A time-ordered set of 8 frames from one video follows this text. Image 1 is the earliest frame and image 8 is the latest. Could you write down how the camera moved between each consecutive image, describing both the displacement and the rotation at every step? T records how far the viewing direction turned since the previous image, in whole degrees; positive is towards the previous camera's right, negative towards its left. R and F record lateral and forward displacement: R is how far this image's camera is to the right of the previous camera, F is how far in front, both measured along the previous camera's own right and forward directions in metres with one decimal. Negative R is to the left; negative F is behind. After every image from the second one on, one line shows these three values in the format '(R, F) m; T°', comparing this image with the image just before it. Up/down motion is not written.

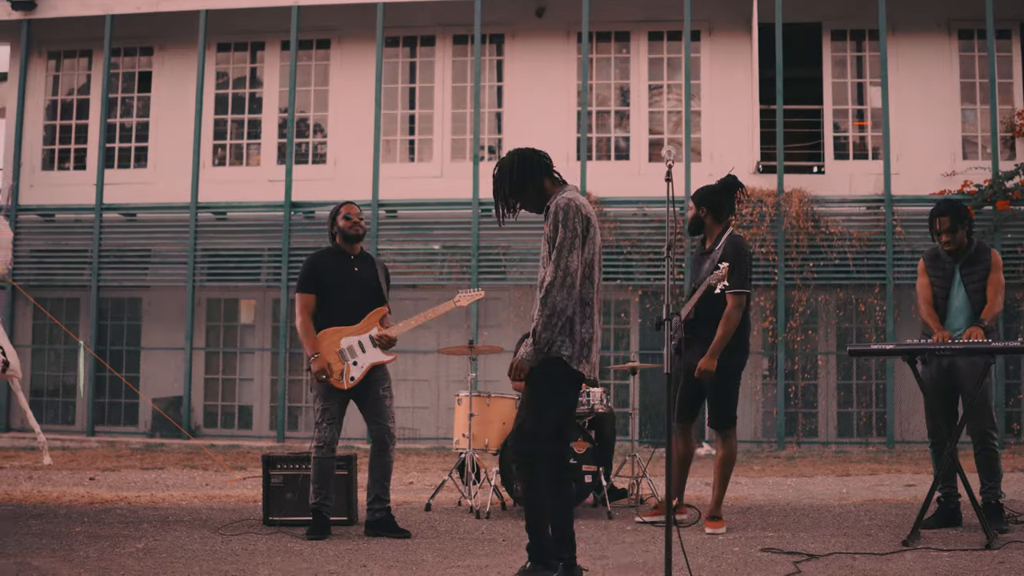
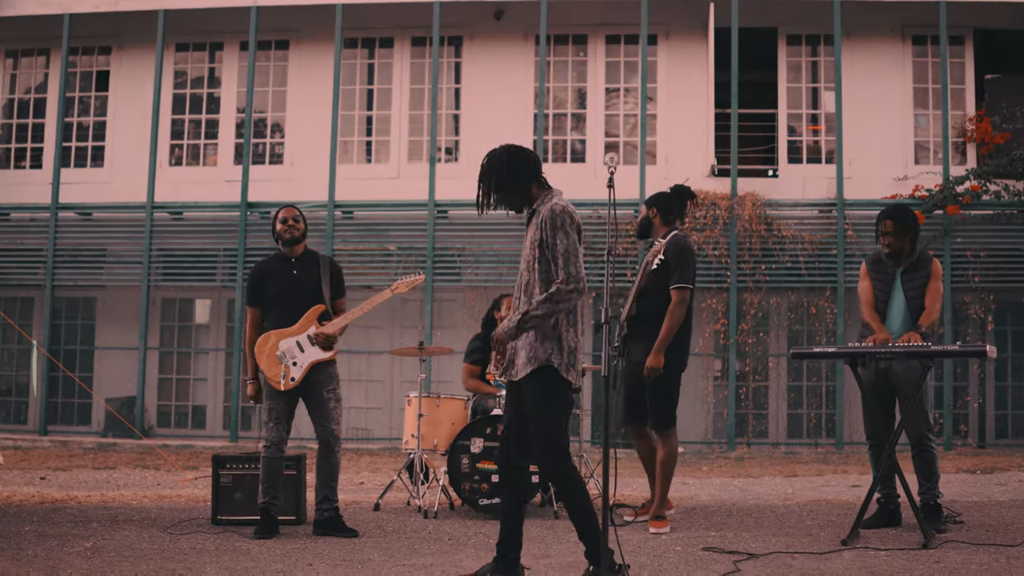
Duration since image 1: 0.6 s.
(+0.1, -0.1) m; +1°
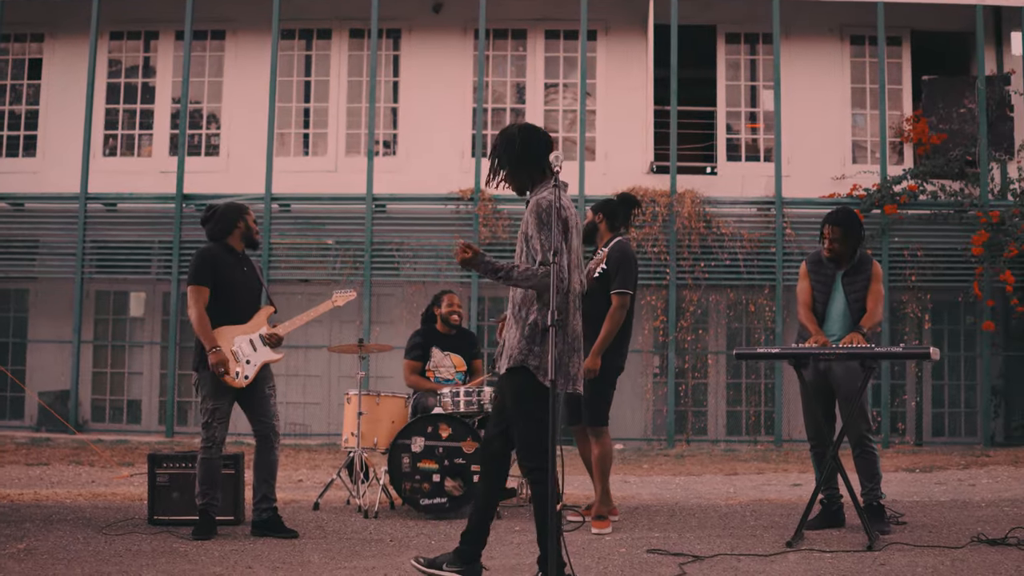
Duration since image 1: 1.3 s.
(0.0, +0.1) m; +2°
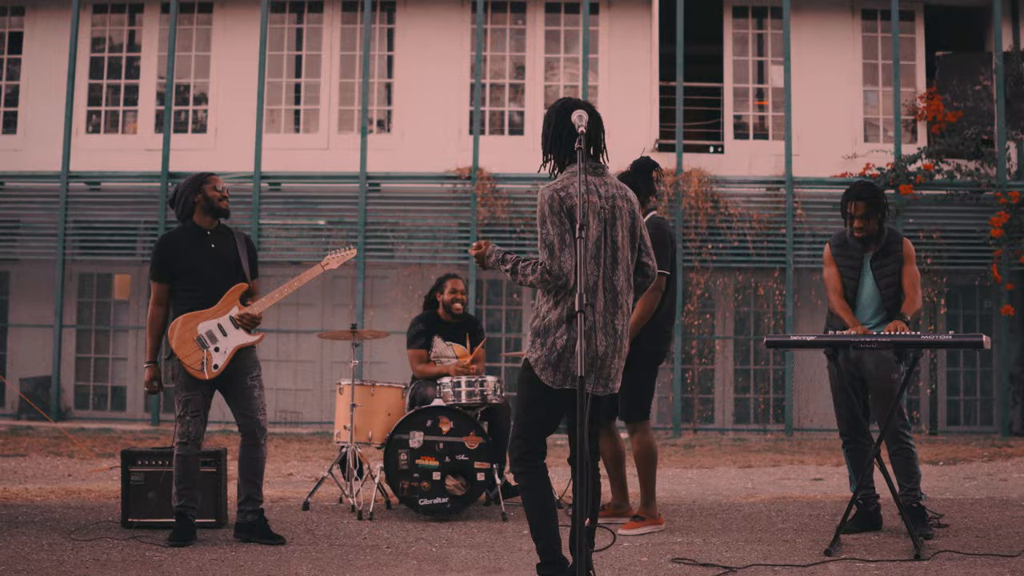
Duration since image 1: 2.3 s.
(-0.1, +0.6) m; 0°
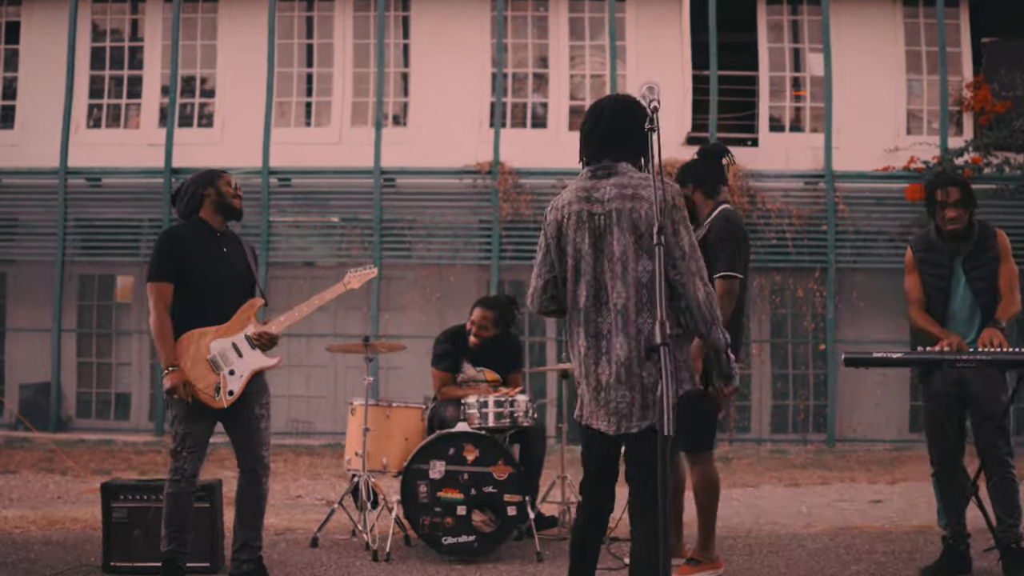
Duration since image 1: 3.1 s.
(-0.1, +0.8) m; -1°
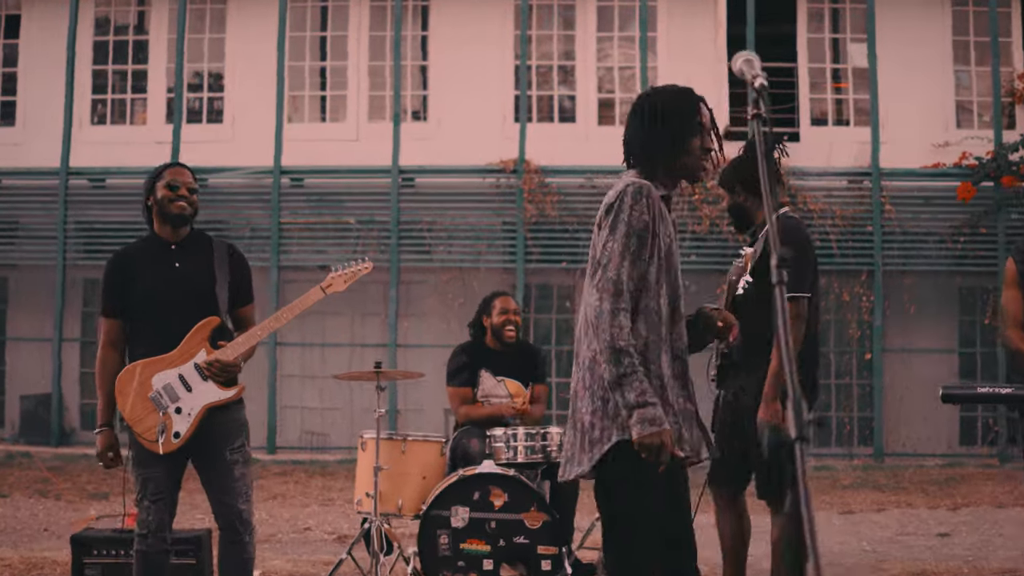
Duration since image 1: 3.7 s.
(0.0, +0.8) m; -1°
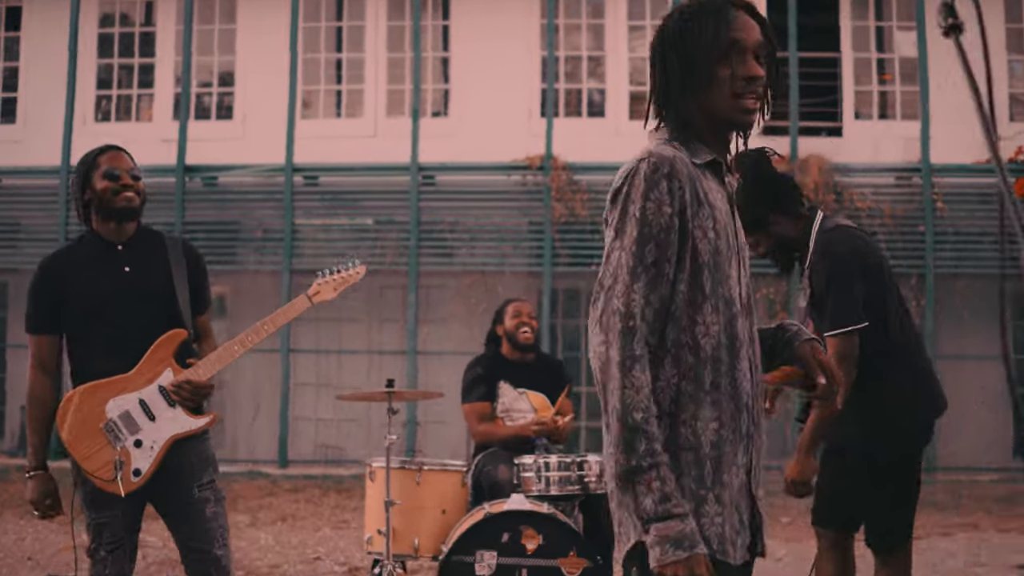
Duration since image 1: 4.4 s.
(0.0, +0.7) m; -1°
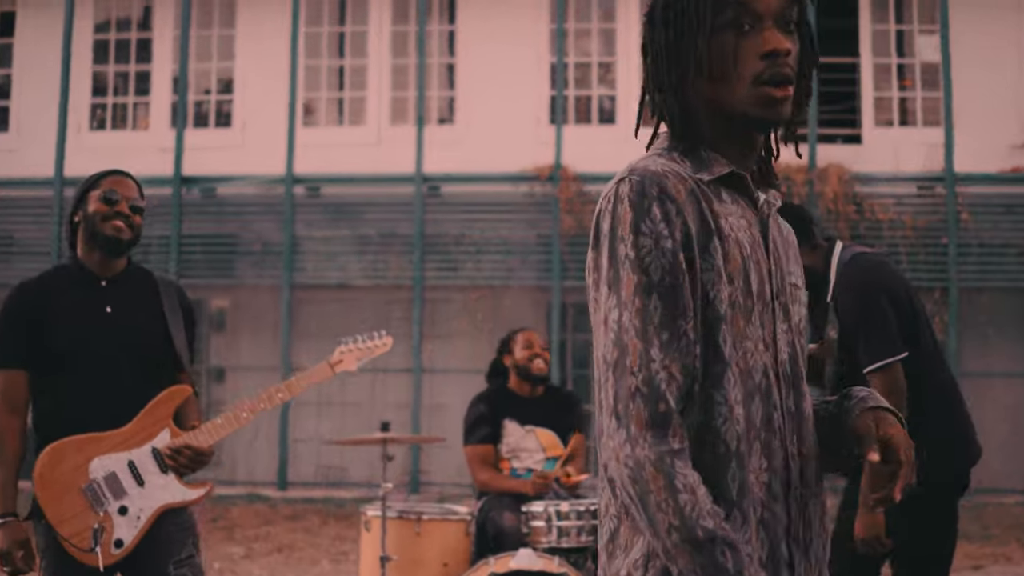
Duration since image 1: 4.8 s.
(0.0, +0.4) m; 0°
